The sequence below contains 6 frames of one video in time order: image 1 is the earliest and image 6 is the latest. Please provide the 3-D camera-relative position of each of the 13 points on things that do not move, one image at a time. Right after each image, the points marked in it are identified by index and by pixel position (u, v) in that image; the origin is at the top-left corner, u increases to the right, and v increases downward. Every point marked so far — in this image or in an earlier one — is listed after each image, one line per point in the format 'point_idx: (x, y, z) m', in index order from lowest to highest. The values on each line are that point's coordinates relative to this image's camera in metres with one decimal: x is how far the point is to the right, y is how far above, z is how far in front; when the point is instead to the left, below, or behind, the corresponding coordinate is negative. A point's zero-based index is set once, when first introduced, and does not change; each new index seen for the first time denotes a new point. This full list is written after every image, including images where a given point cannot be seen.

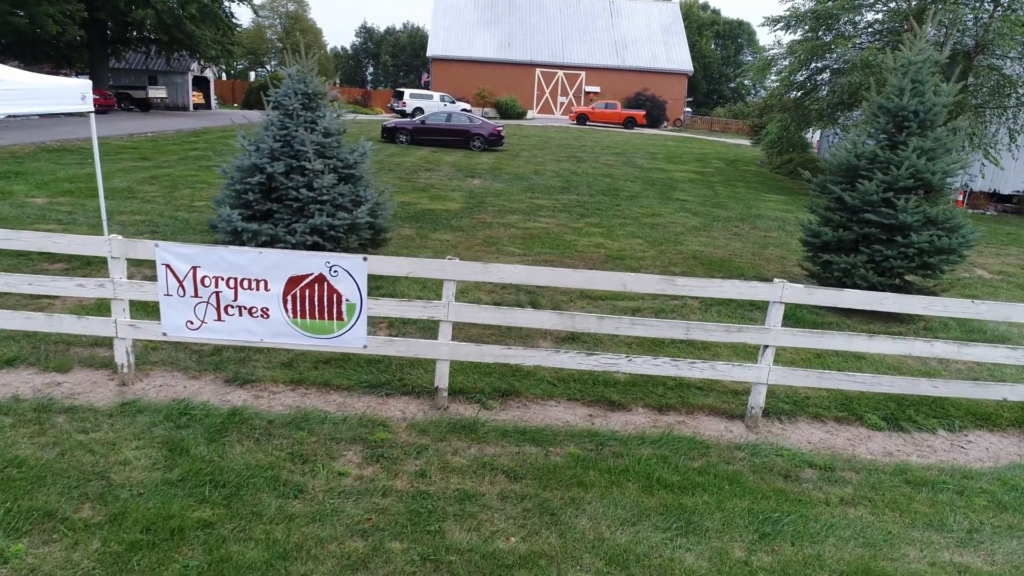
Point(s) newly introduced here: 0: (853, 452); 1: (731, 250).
0: (+1.9, -0.9, +4.2) m
1: (+2.9, +0.5, +9.9) m
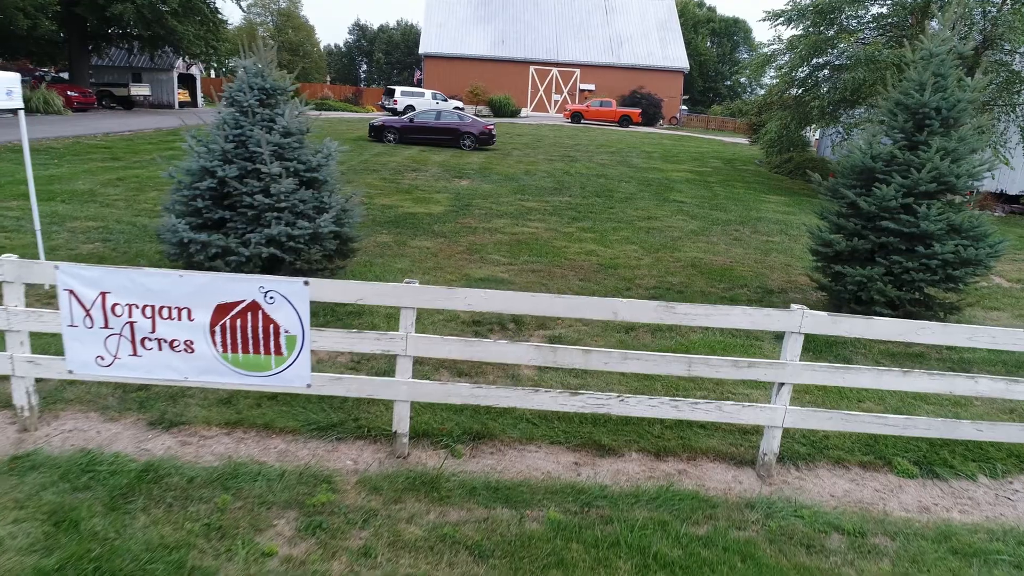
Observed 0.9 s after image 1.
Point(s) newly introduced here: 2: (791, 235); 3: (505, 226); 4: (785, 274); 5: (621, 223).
0: (+1.8, -1.1, +3.6) m
1: (+2.7, +0.4, +9.3) m
2: (+4.2, +0.8, +11.1) m
3: (-0.1, +0.8, +10.0) m
4: (+3.1, +0.2, +8.5) m
5: (+1.6, +1.0, +11.0) m
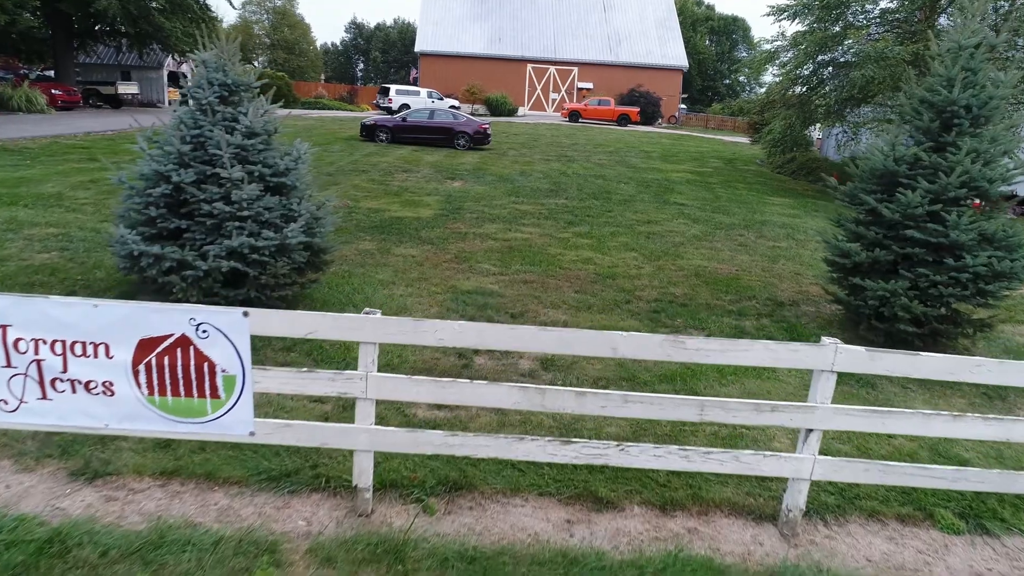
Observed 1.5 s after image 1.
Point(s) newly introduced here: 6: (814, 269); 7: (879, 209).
0: (+1.7, -1.2, +3.1) m
1: (+2.6, +0.3, +8.7) m
2: (+4.1, +0.7, +10.6) m
3: (-0.2, +0.7, +9.5) m
4: (+3.0, 0.0, +7.9) m
5: (+1.5, +0.8, +10.4) m
6: (+3.5, +0.2, +8.7) m
7: (+2.8, +0.6, +5.7) m
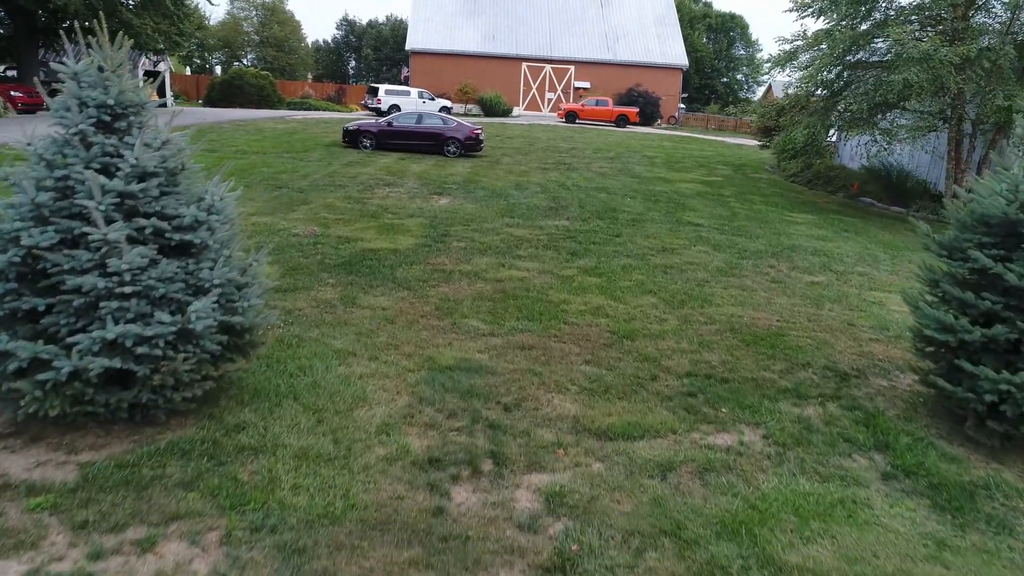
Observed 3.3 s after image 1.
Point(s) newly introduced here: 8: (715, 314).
0: (+1.7, -1.7, +1.6) m
1: (+2.6, -0.2, +7.2) m
2: (+4.0, +0.2, +9.1) m
3: (-0.3, +0.2, +8.0) m
4: (+3.0, -0.5, +6.5) m
5: (+1.4, +0.4, +9.0) m
6: (+3.5, -0.3, +7.2) m
7: (+2.8, +0.1, +4.3) m
8: (+1.9, -0.2, +7.0) m
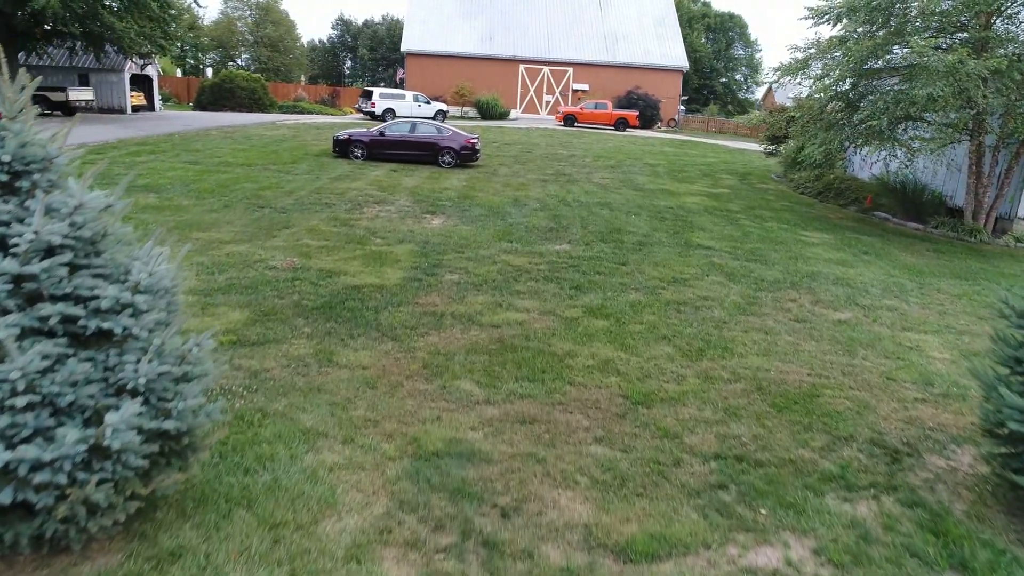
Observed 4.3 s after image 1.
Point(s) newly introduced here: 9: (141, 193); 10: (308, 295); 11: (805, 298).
0: (+1.7, -2.1, +0.8) m
1: (+2.6, -0.6, +6.5) m
2: (+4.0, -0.2, +8.3) m
3: (-0.3, -0.2, +7.2) m
4: (+3.0, -0.9, +5.7) m
5: (+1.4, -0.1, +8.2) m
6: (+3.4, -0.7, +6.4) m
7: (+2.8, -0.3, +3.5) m
8: (+1.9, -0.7, +6.2) m
9: (-6.0, +1.5, +12.0) m
10: (-2.0, -0.1, +7.3) m
11: (+3.4, -0.1, +8.7) m
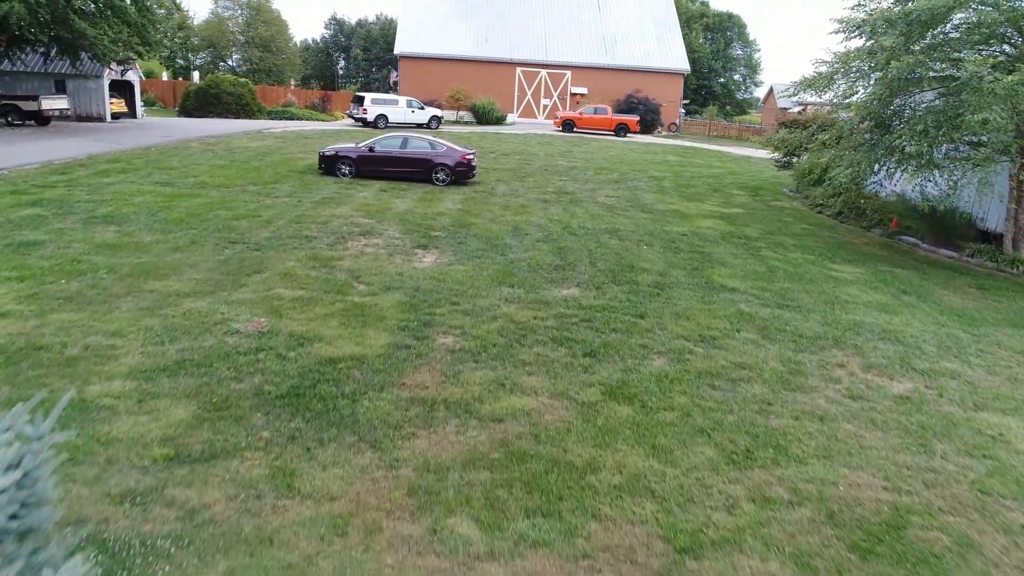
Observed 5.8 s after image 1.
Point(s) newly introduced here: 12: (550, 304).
0: (+1.8, -2.8, -0.3) m
1: (+2.6, -1.3, +5.3) m
2: (+4.0, -0.9, +7.2) m
3: (-0.2, -0.8, +6.0) m
4: (+3.0, -1.5, +4.5) m
5: (+1.4, -0.7, +7.0) m
6: (+3.5, -1.3, +5.3) m
7: (+2.9, -1.0, +2.4) m
8: (+1.9, -1.3, +5.0) m
9: (-6.0, +0.9, +10.8) m
10: (-2.0, -0.7, +6.1) m
11: (+3.5, -0.7, +7.5) m
12: (+0.4, -0.2, +8.5) m
